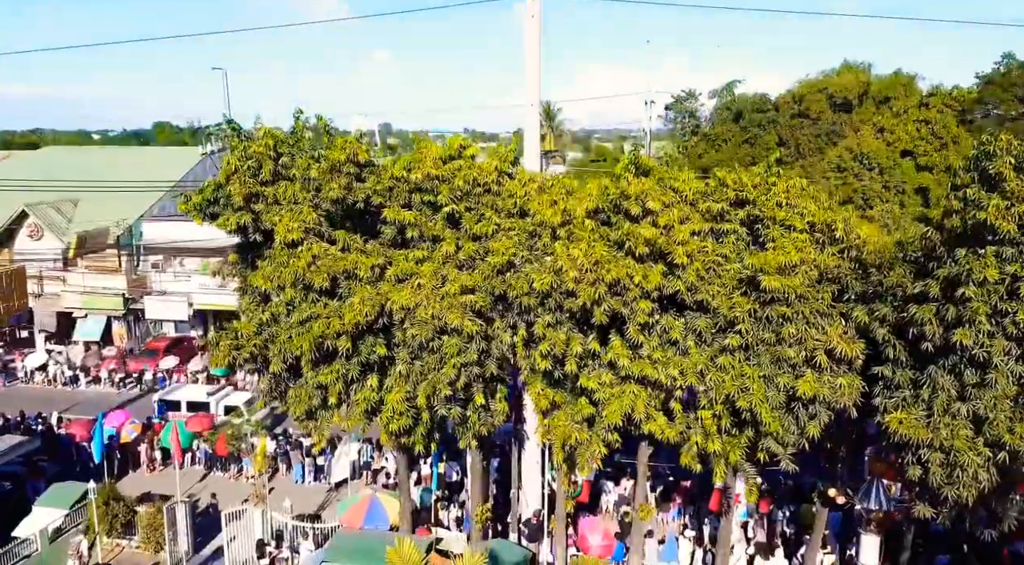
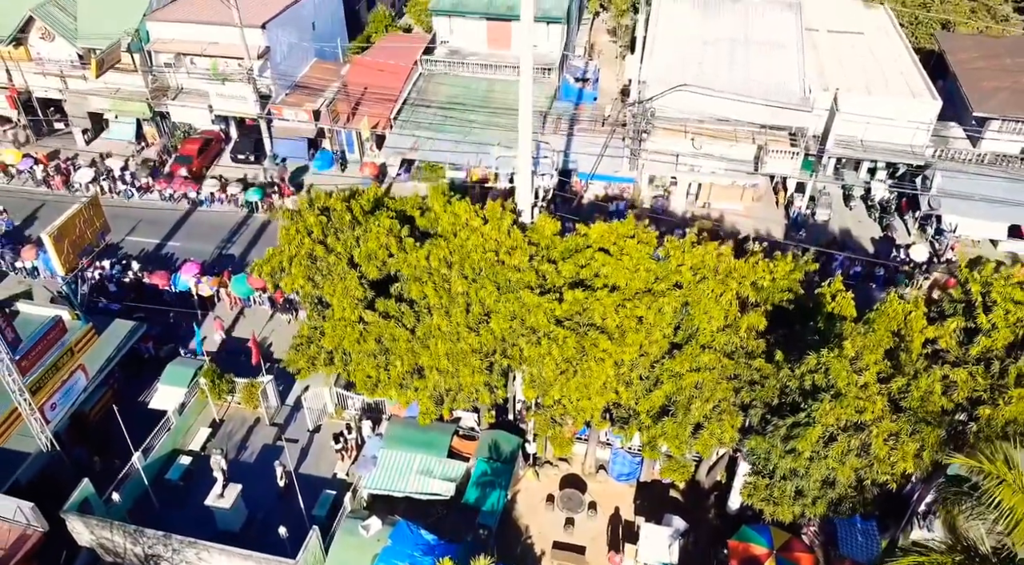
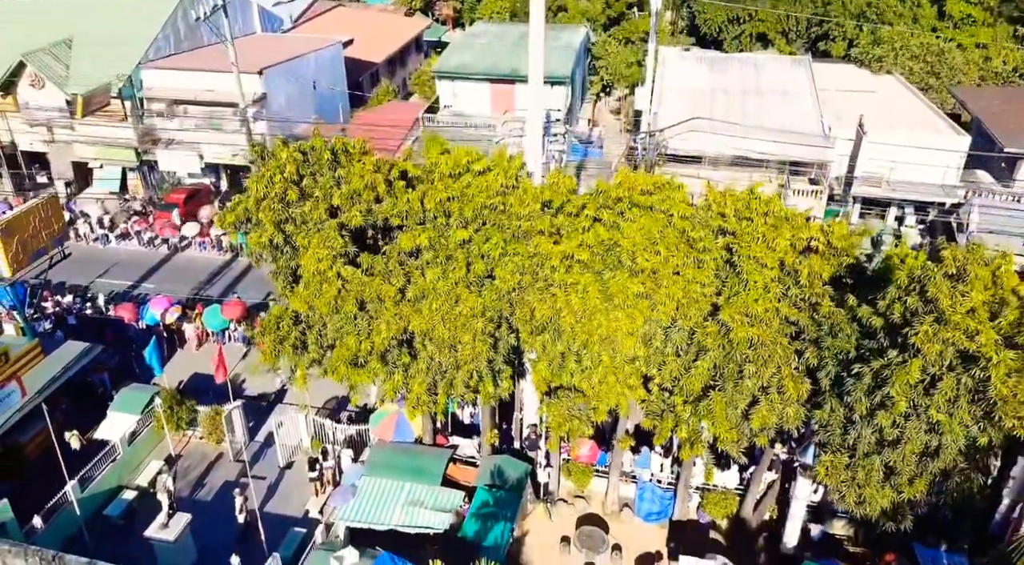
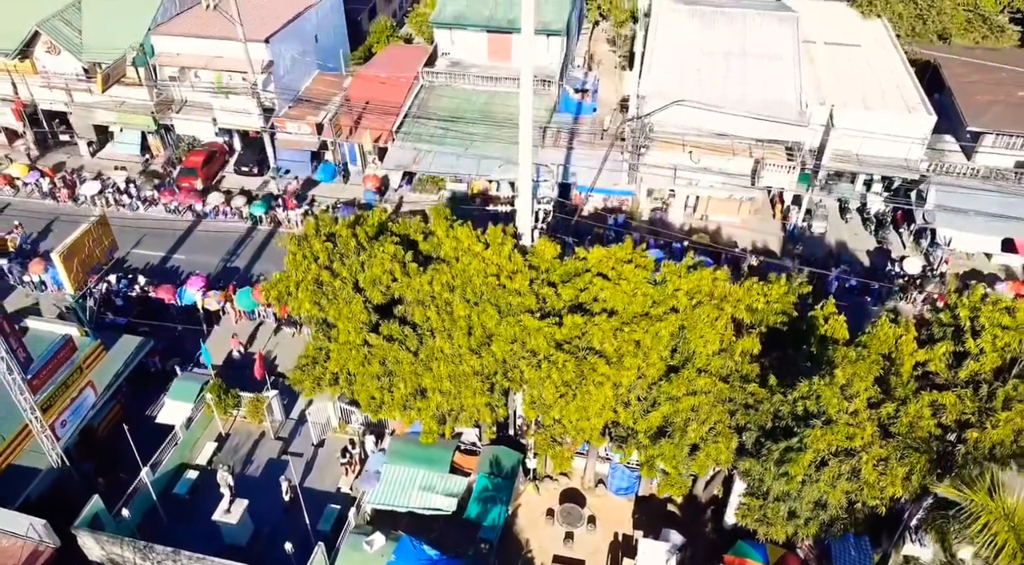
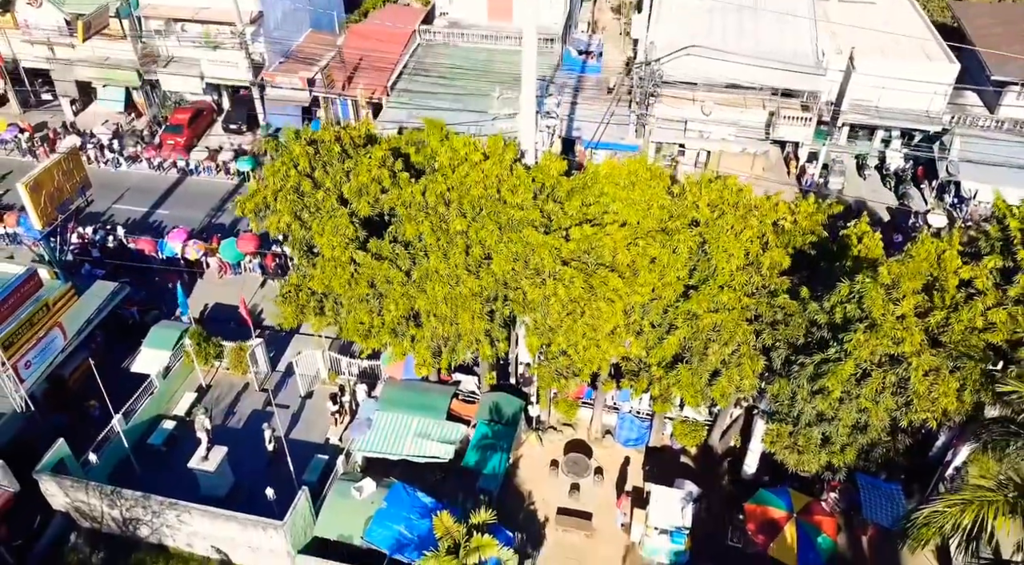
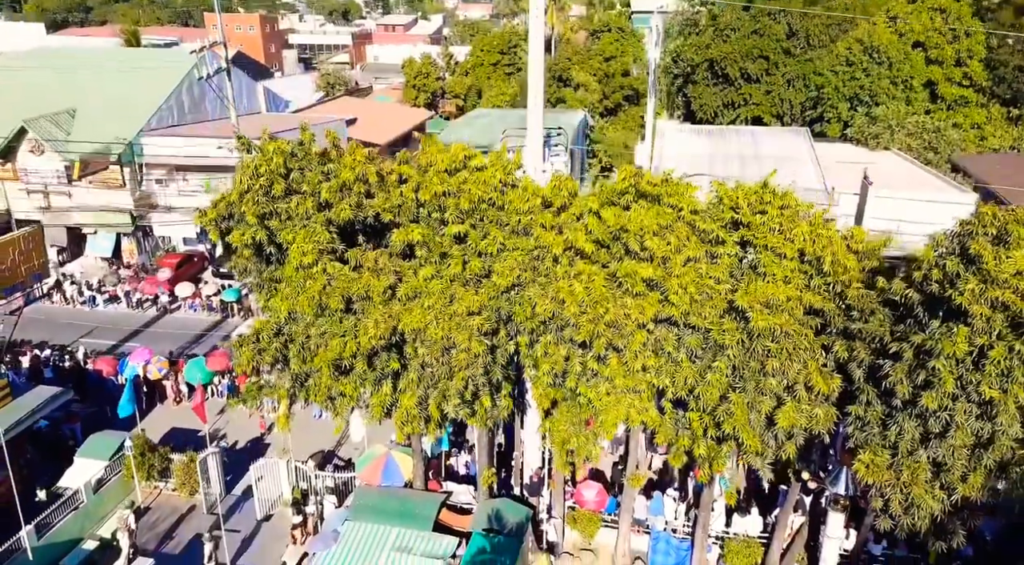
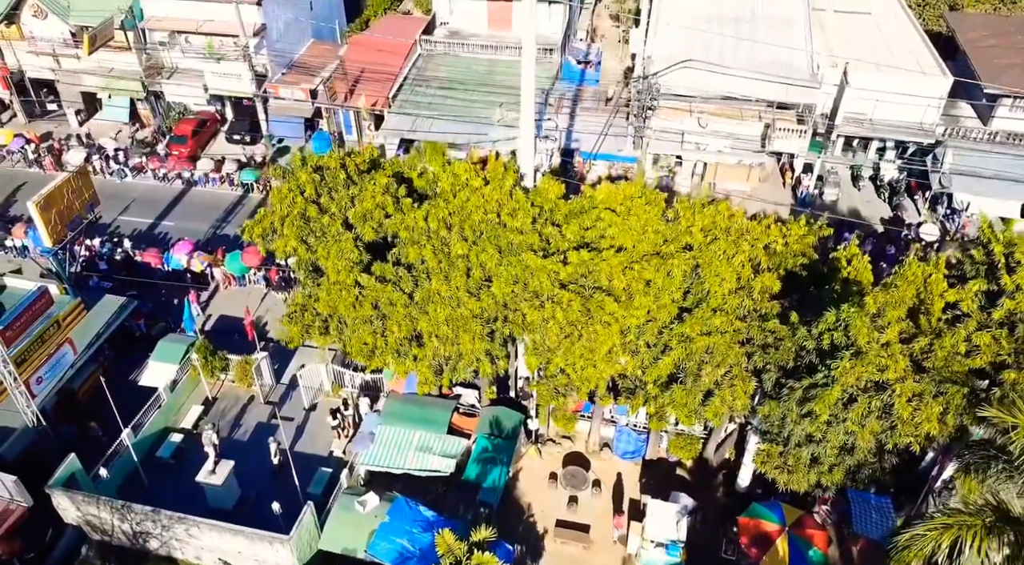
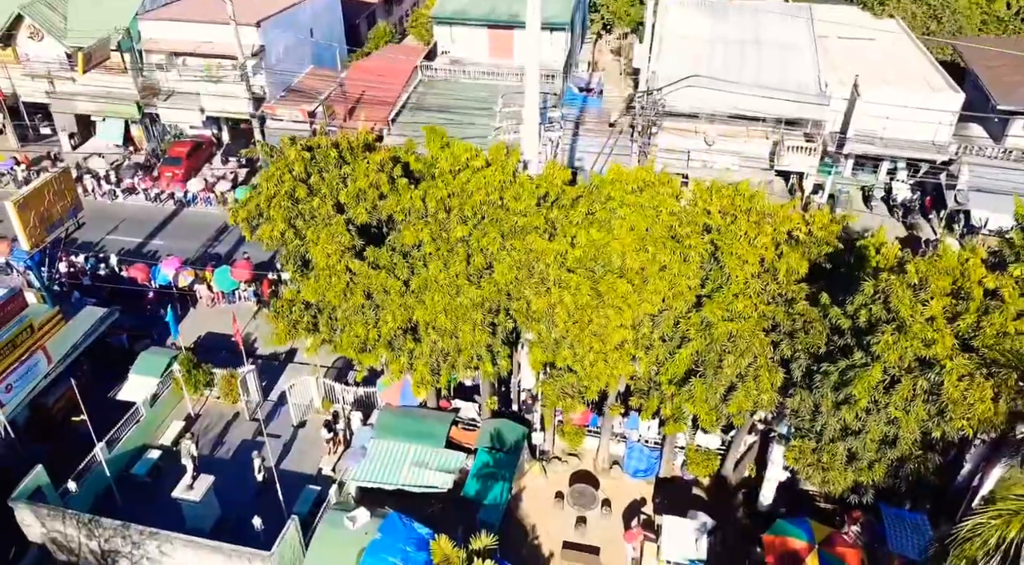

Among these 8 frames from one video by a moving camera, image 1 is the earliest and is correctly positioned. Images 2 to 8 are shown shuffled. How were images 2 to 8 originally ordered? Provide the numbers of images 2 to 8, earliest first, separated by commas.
6, 3, 8, 5, 7, 2, 4
